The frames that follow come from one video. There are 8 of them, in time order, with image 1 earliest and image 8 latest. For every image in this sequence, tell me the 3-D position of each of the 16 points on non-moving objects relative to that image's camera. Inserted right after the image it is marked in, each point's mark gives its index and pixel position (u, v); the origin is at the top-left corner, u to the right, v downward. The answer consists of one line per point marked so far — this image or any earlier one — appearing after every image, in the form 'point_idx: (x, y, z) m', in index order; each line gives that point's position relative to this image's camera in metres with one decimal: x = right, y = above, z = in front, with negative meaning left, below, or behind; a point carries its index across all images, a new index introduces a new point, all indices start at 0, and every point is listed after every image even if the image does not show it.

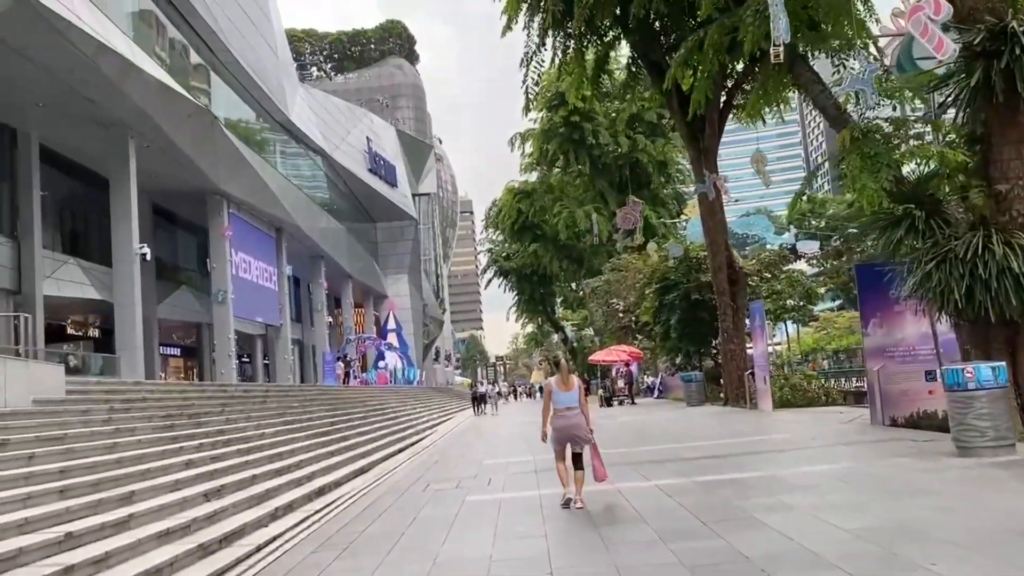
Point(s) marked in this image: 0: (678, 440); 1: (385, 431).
0: (+2.6, -2.4, +13.9) m
1: (-2.8, -3.1, +19.1) m
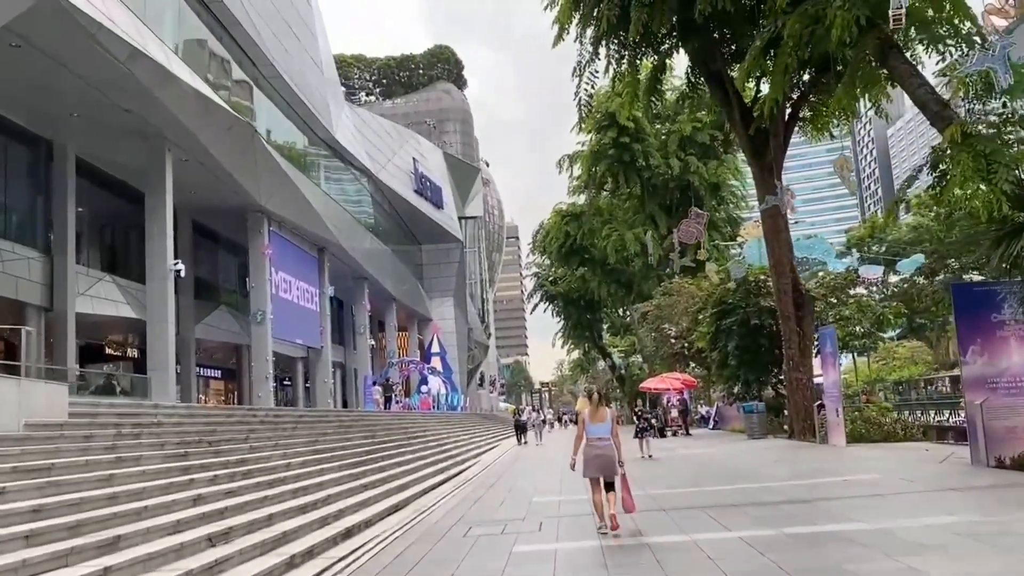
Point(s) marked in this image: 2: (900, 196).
0: (+3.3, -2.7, +12.4) m
1: (-1.8, -3.5, +17.9) m
2: (+5.4, +1.3, +12.1) m
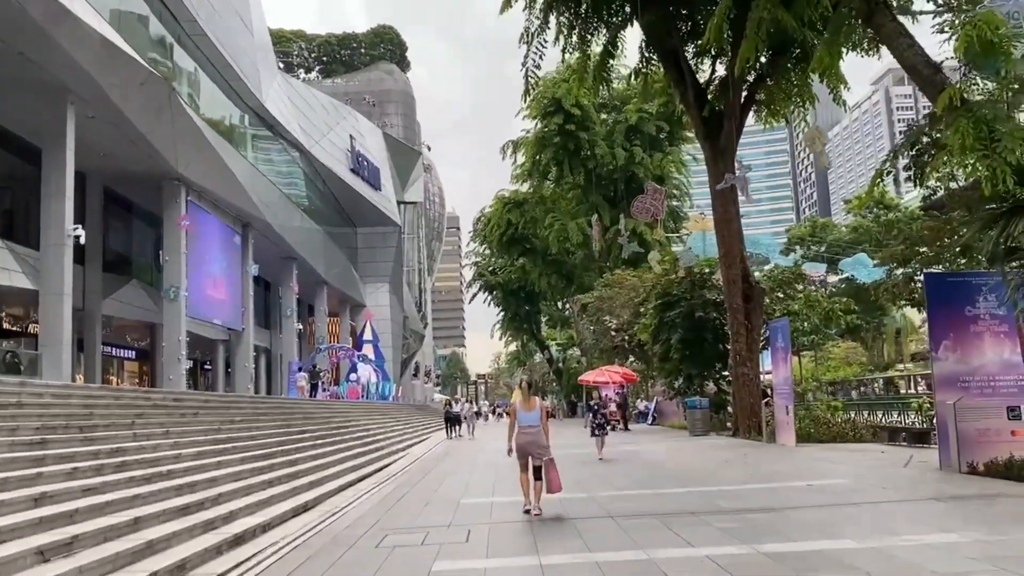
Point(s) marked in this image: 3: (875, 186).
0: (+2.4, -2.5, +11.2) m
1: (-3.1, -3.1, +16.3) m
2: (+4.6, +1.4, +11.0) m
3: (+4.5, +1.3, +10.9) m
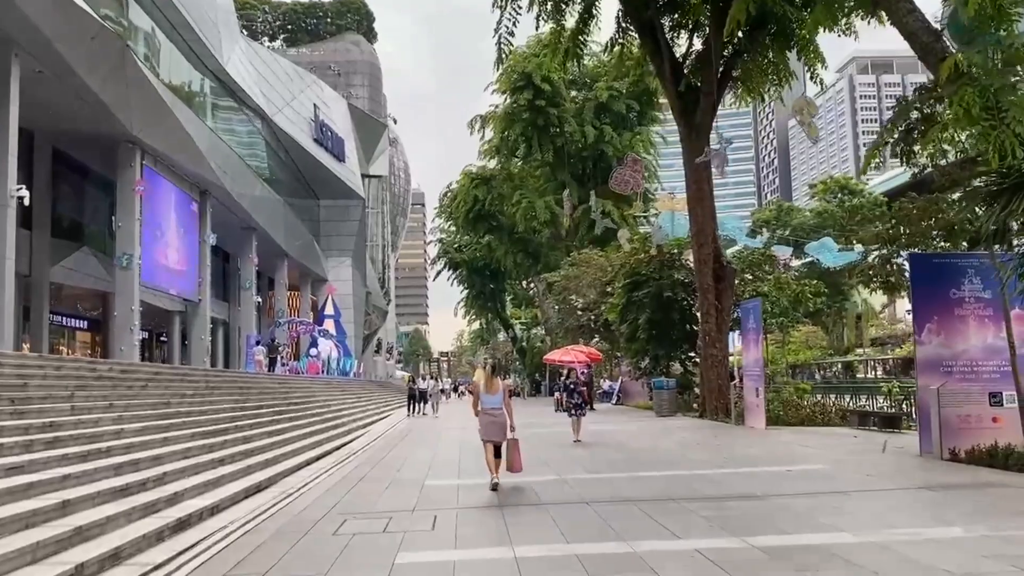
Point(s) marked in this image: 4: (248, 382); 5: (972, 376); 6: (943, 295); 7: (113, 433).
0: (+2.0, -2.2, +10.8) m
1: (-3.7, -2.6, +15.7) m
2: (+4.3, +1.7, +10.6) m
3: (+4.2, +1.5, +10.5) m
4: (-6.0, -2.1, +19.8) m
5: (+5.6, -1.1, +10.7) m
6: (+5.3, -0.1, +10.8) m
7: (-4.1, -1.5, +9.0) m
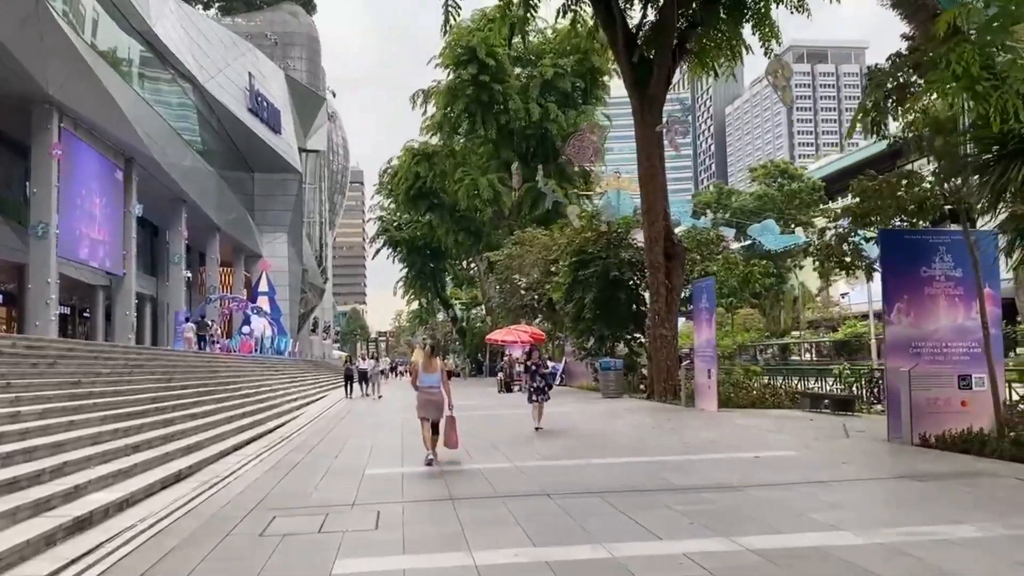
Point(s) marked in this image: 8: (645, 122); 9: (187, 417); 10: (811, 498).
0: (+1.4, -1.9, +10.2) m
1: (-4.6, -2.1, +14.6) m
2: (+3.7, +1.9, +10.0) m
3: (+3.7, +1.8, +9.9) m
4: (-7.2, -1.5, +18.6) m
5: (+5.0, -0.8, +10.3) m
6: (+4.7, +0.2, +10.3) m
7: (-4.5, -1.2, +7.9) m
8: (+3.0, +3.7, +19.7) m
9: (-4.5, -1.8, +12.3) m
10: (+2.3, -1.6, +6.7) m
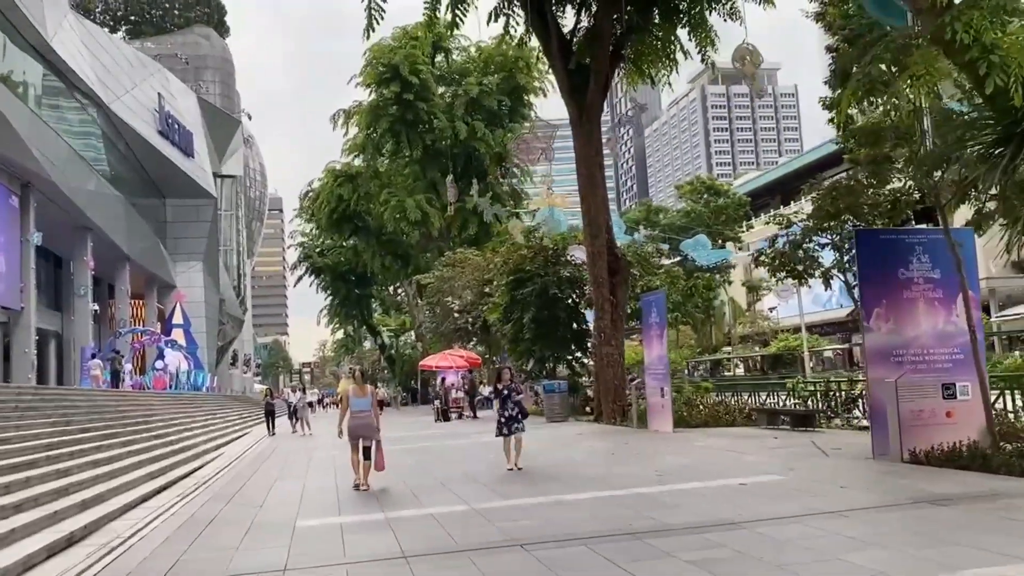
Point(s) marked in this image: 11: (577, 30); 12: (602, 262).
0: (+0.9, -2.0, +9.1) m
1: (-5.5, -2.5, +13.0) m
2: (+3.1, +1.9, +9.3) m
3: (+3.1, +1.7, +9.1) m
4: (-8.3, -2.2, +16.8) m
5: (+4.5, -0.8, +9.5) m
6: (+4.2, +0.1, +9.6) m
7: (-4.8, -1.4, +6.4) m
8: (+1.5, +3.4, +18.9) m
9: (-5.2, -2.2, +10.7) m
10: (+2.1, -1.6, +5.7) m
11: (+1.4, +5.6, +19.1) m
12: (+1.9, +0.5, +18.7) m
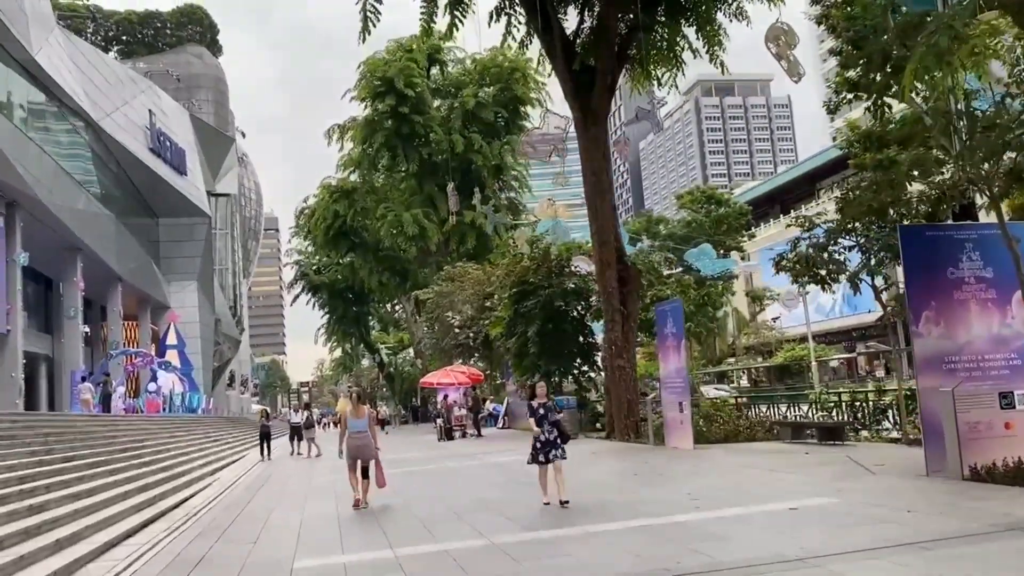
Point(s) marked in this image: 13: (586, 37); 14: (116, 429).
0: (+1.1, -2.1, +8.2) m
1: (-5.3, -2.8, +12.1) m
2: (+3.2, +1.9, +8.5) m
3: (+3.2, +1.7, +8.3) m
4: (-8.2, -2.5, +15.9) m
5: (+4.6, -0.8, +8.7) m
6: (+4.3, +0.1, +8.8) m
7: (-4.6, -1.5, +5.5) m
8: (+1.6, +3.1, +18.1) m
9: (-5.0, -2.4, +9.8) m
10: (+2.3, -1.6, +4.9) m
11: (+1.5, +5.4, +18.4) m
12: (+2.0, +0.3, +17.8) m
13: (+1.5, +5.2, +18.2) m
14: (-8.4, -3.1, +18.6) m
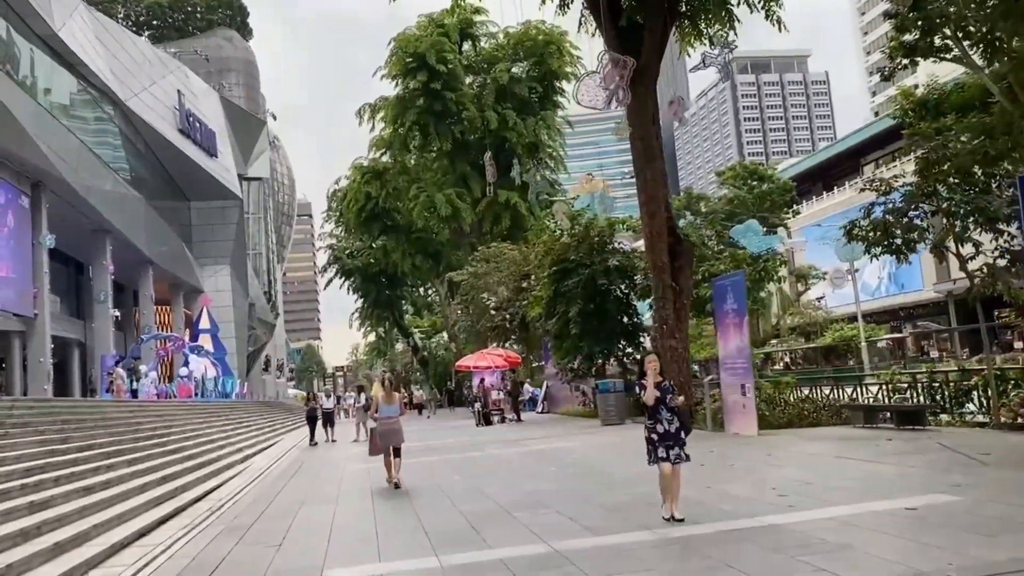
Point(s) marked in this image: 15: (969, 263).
0: (+1.6, -1.8, +7.1) m
1: (-4.7, -2.4, +11.2) m
2: (+3.7, +2.2, +7.2) m
3: (+3.7, +2.0, +7.1) m
4: (-7.4, -2.2, +15.1) m
5: (+5.1, -0.5, +7.4) m
6: (+4.8, +0.5, +7.5) m
7: (-4.3, -1.3, +4.6) m
8: (+2.4, +3.6, +16.9) m
9: (-4.4, -2.1, +8.9) m
10: (+2.6, -1.3, +3.7) m
11: (+2.2, +5.9, +17.1) m
12: (+2.8, +0.8, +16.6) m
13: (+2.3, +5.7, +16.9) m
14: (-7.5, -2.6, +17.9) m
15: (+6.4, +0.3, +12.3) m
